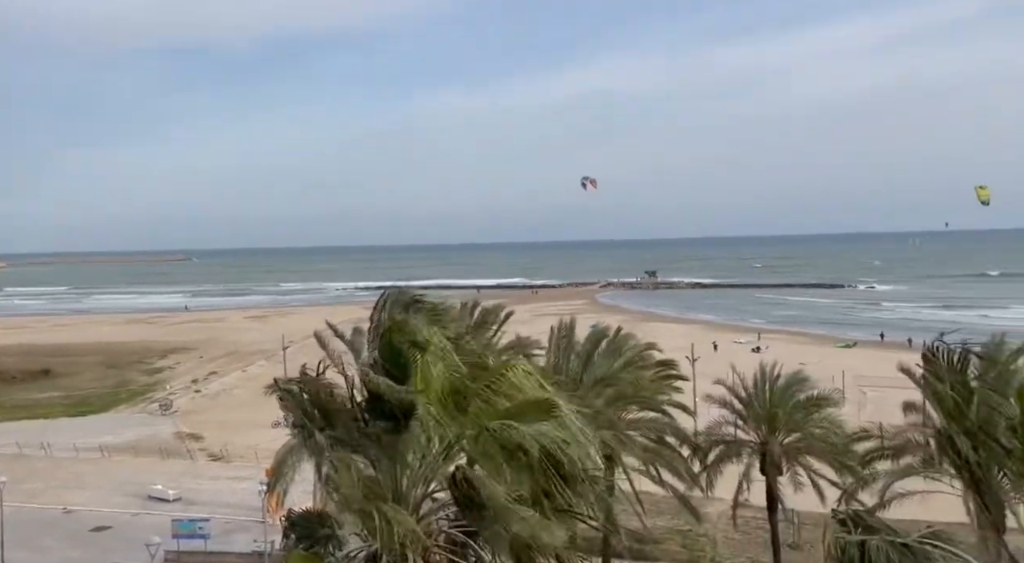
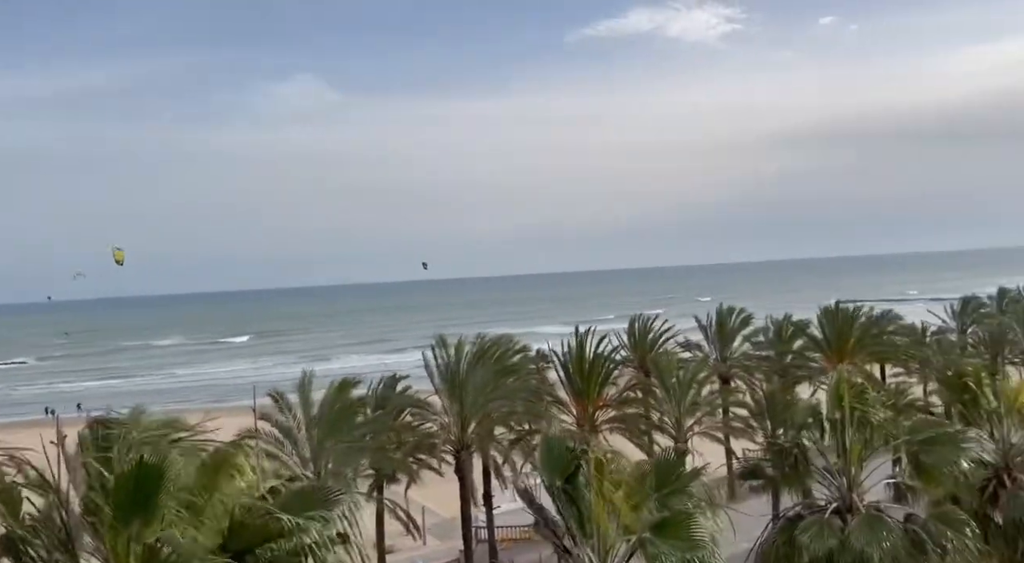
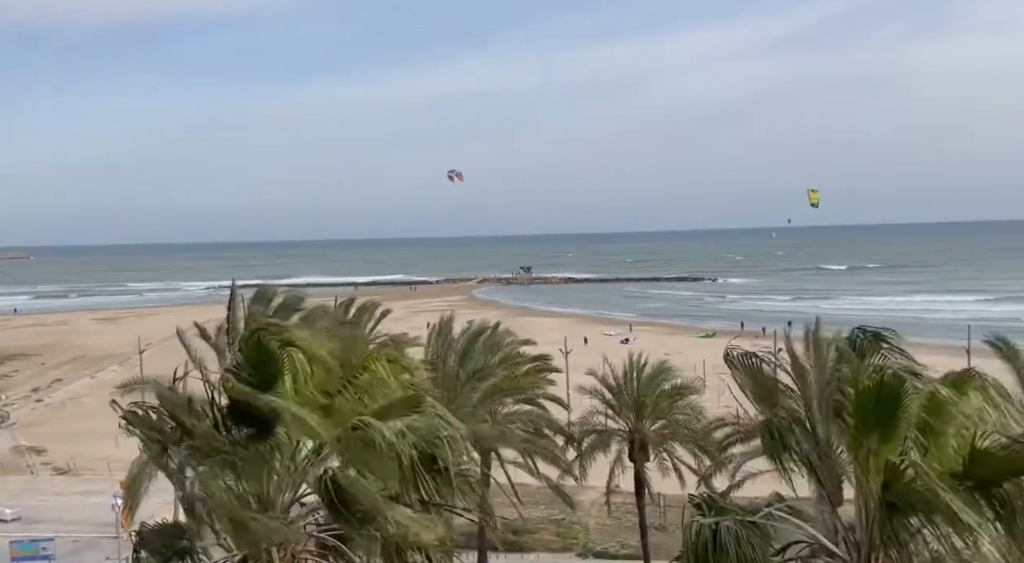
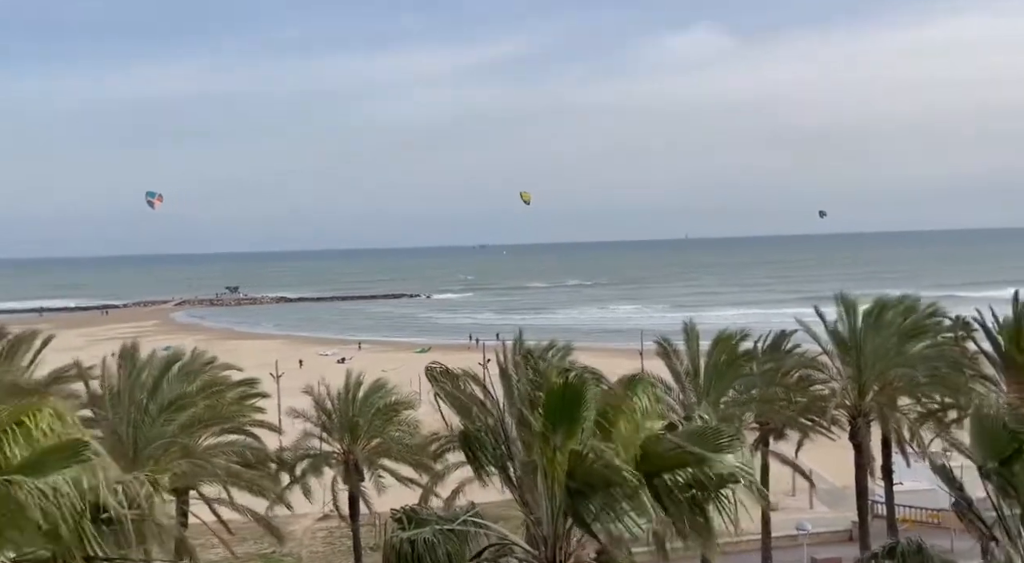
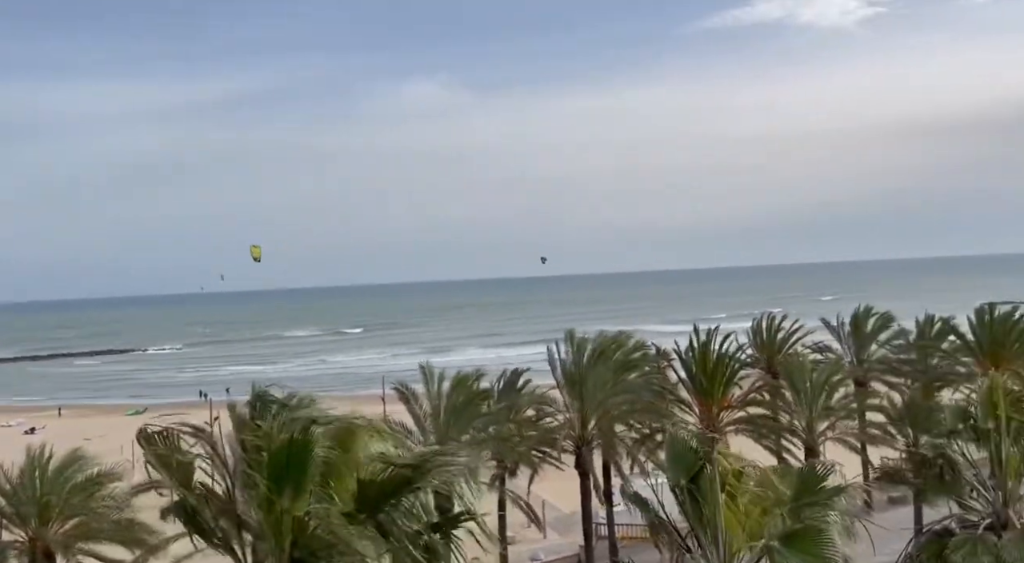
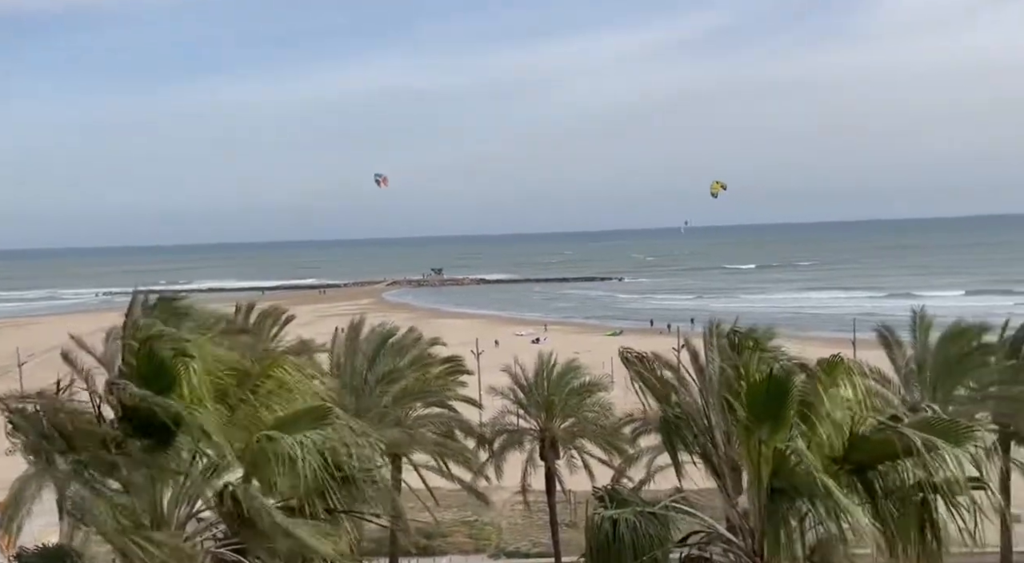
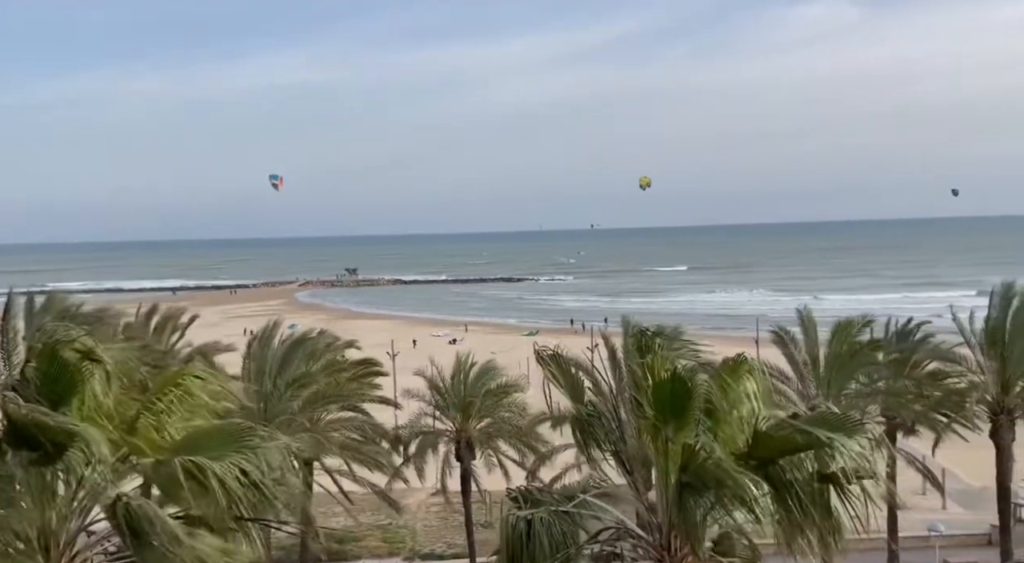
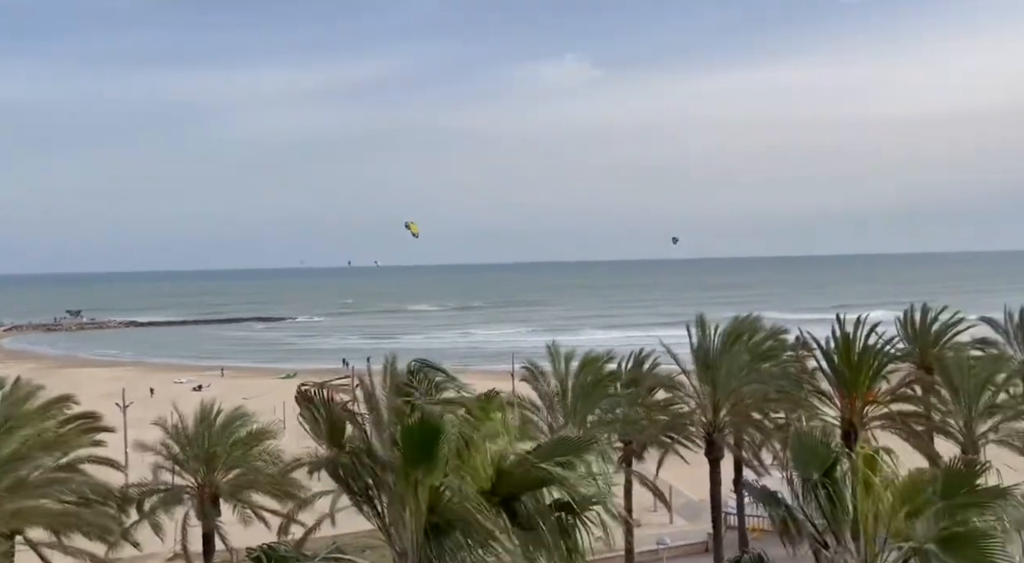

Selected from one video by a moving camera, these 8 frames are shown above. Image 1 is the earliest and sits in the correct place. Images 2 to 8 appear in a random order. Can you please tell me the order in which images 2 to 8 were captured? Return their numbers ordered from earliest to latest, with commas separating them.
3, 6, 7, 4, 8, 5, 2
